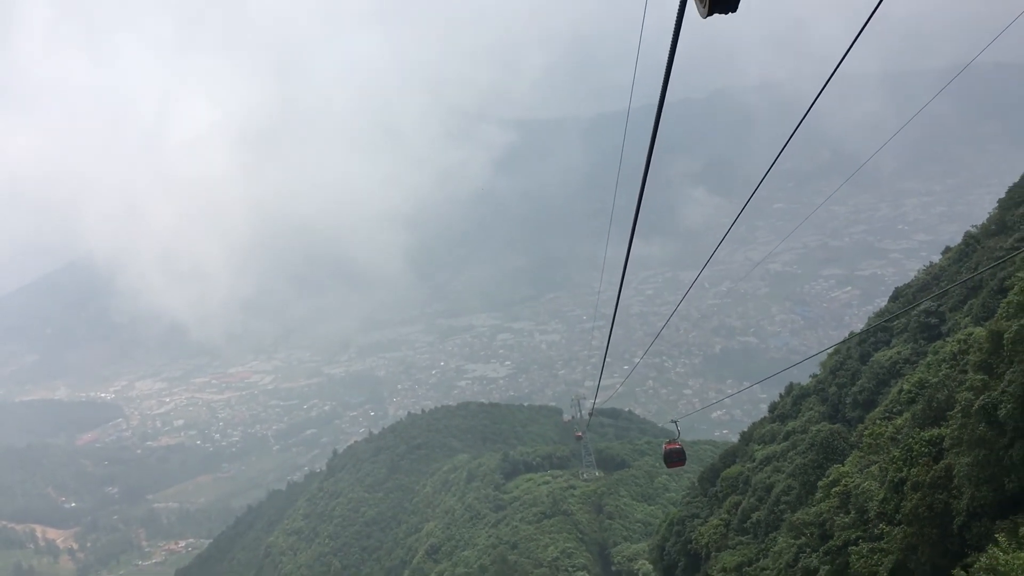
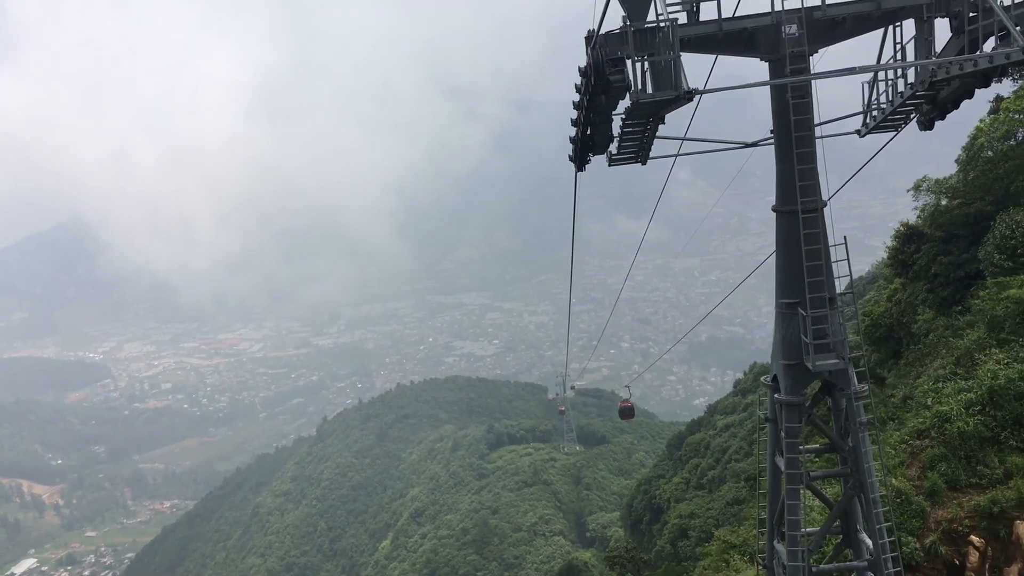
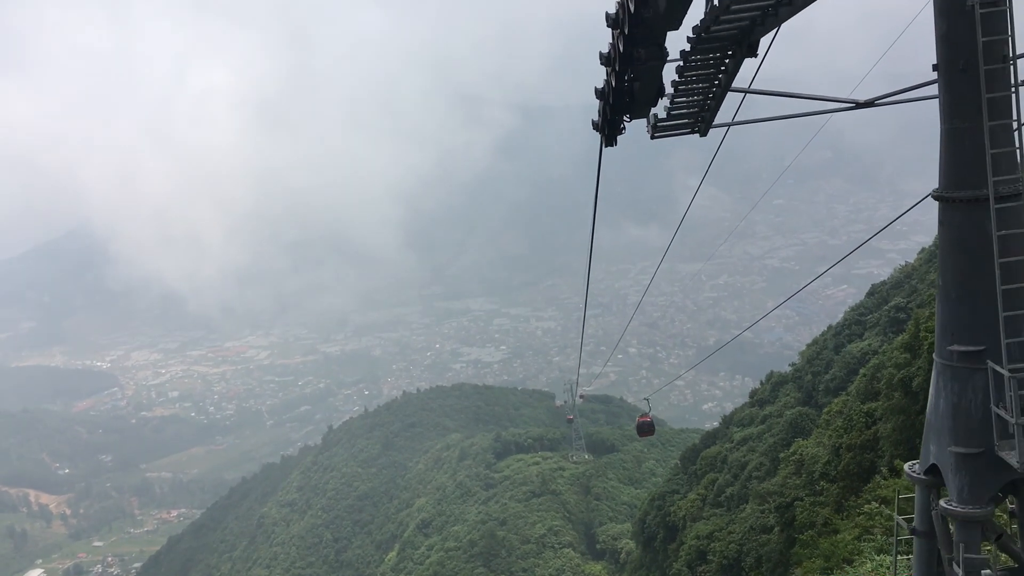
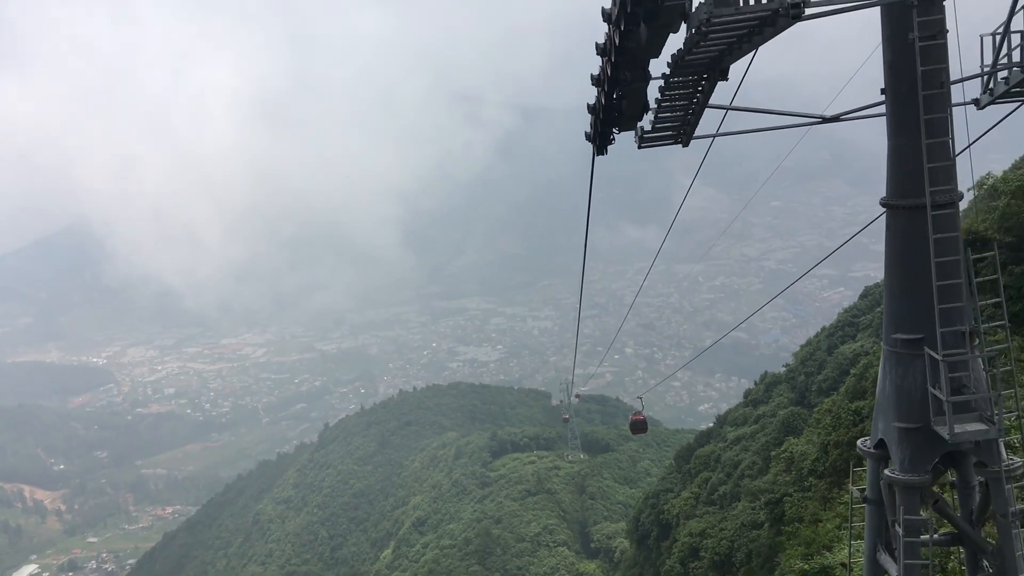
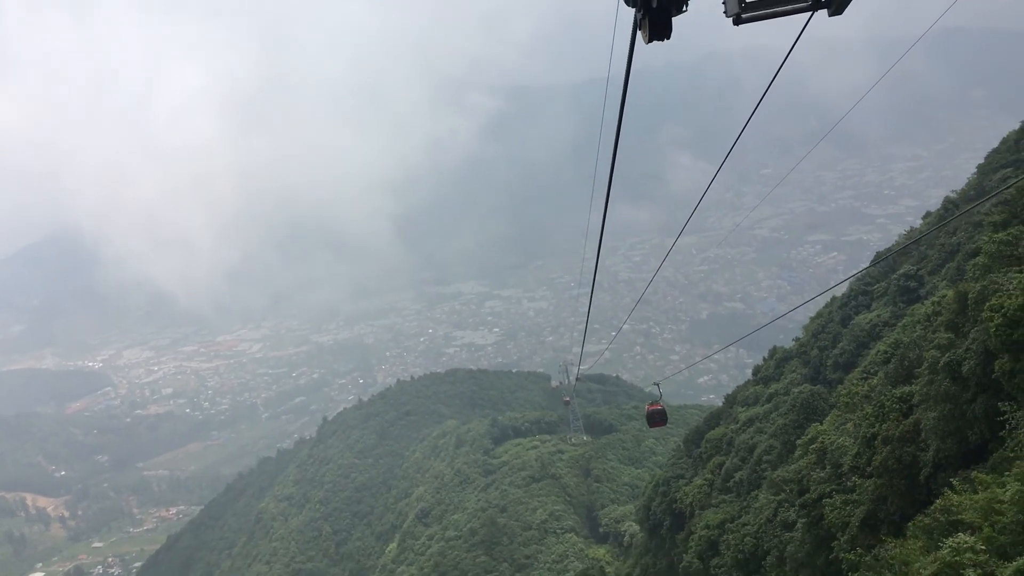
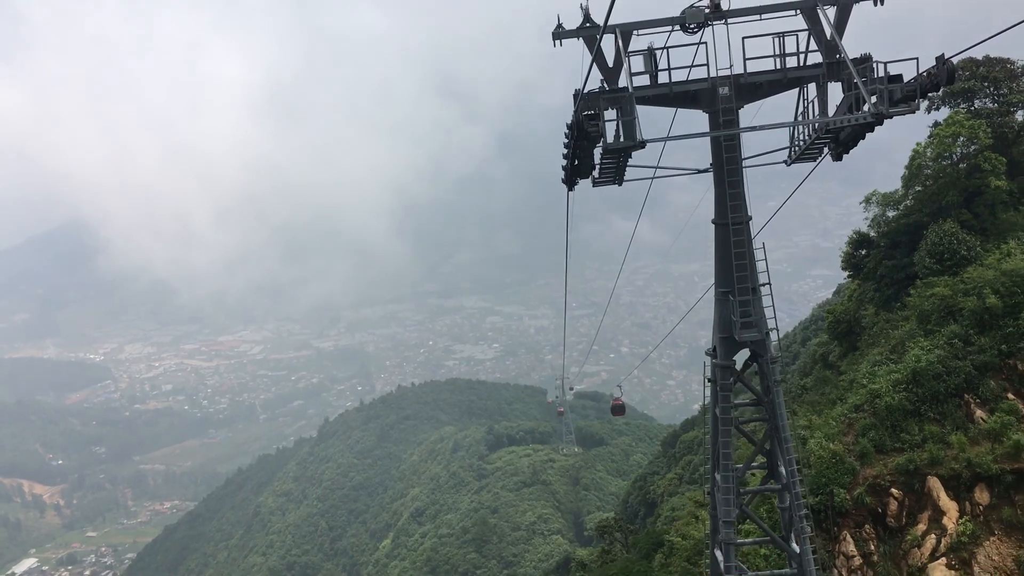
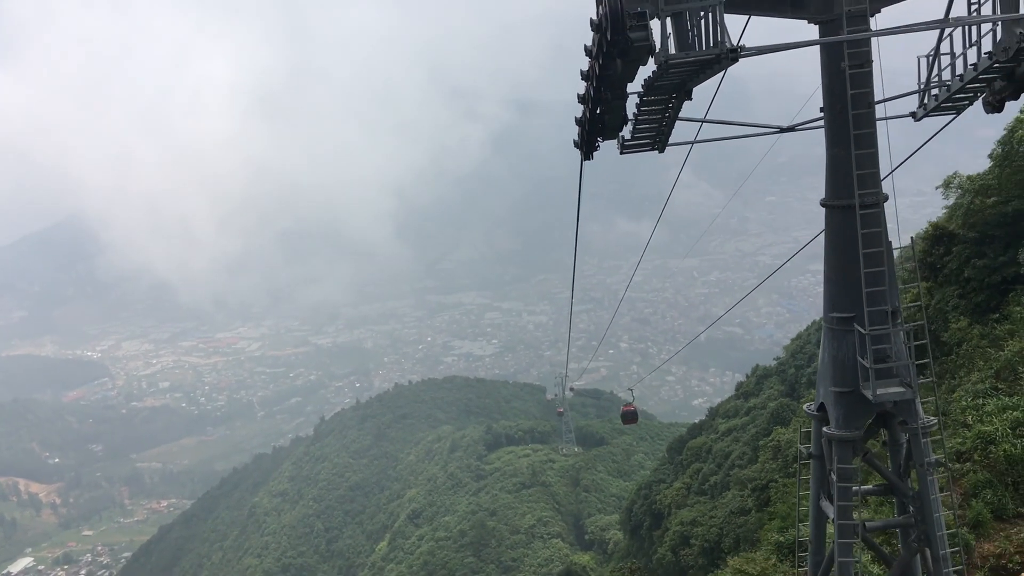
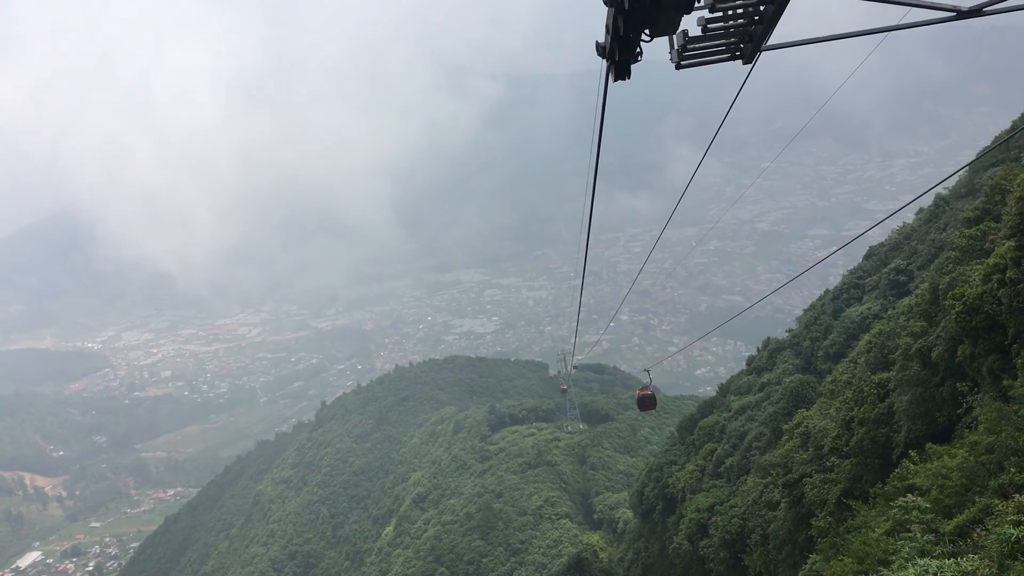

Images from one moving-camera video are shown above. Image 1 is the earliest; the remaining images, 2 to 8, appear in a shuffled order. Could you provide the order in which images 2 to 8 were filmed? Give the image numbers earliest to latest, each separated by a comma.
5, 8, 3, 4, 7, 2, 6
